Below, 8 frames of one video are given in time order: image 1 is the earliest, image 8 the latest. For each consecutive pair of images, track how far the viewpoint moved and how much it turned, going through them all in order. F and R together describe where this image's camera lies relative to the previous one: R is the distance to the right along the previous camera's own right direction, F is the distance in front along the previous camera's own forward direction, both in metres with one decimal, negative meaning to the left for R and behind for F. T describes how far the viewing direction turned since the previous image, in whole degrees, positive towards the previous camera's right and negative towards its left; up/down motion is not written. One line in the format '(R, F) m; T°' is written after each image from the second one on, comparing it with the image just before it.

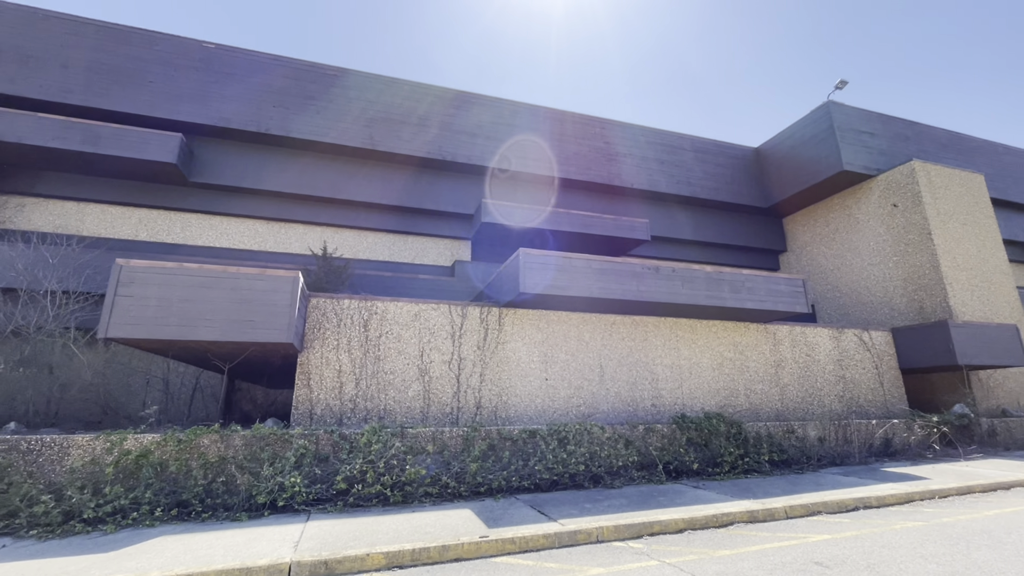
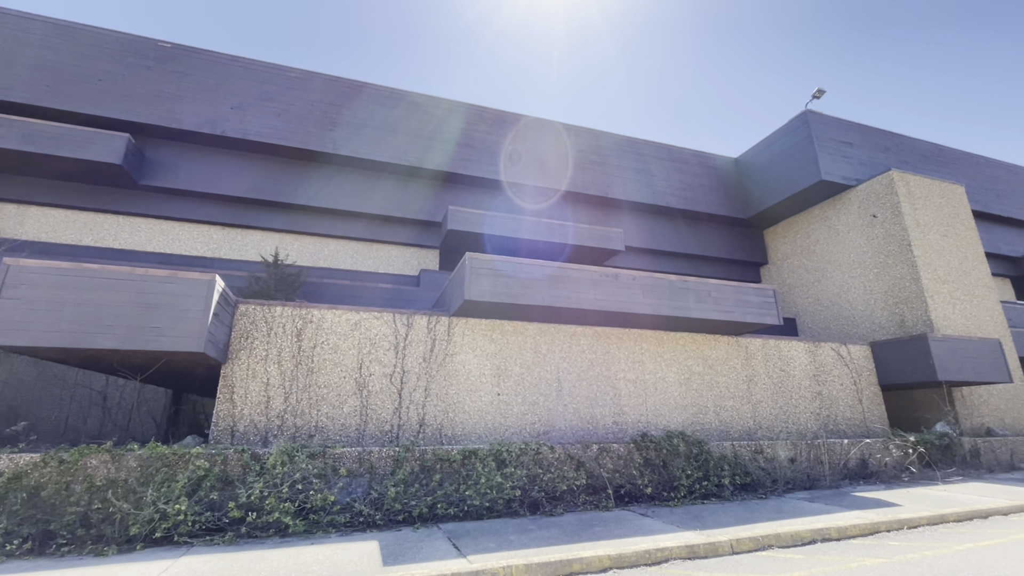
(+0.7, +0.5) m; +1°
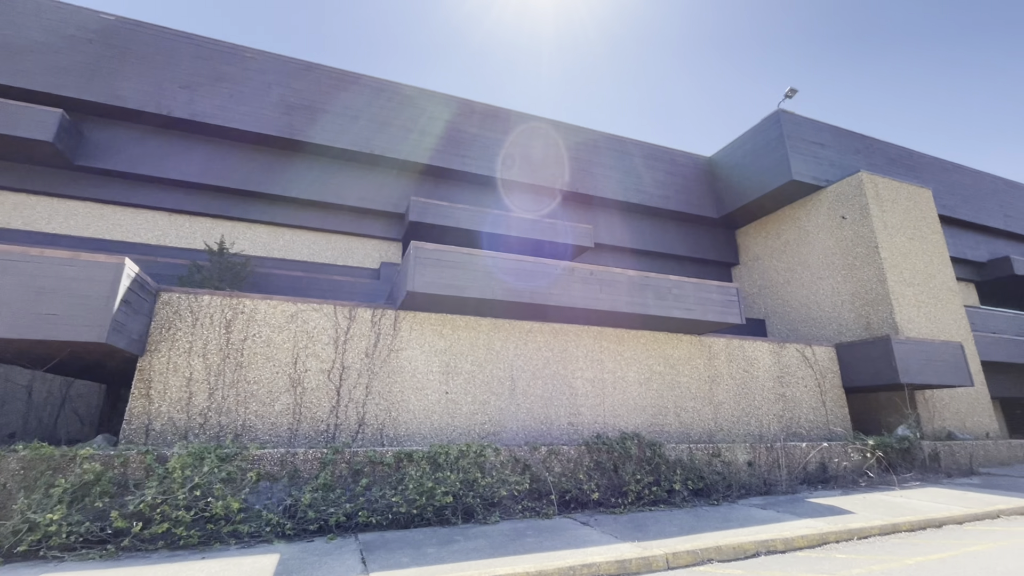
(+0.4, +0.4) m; +2°
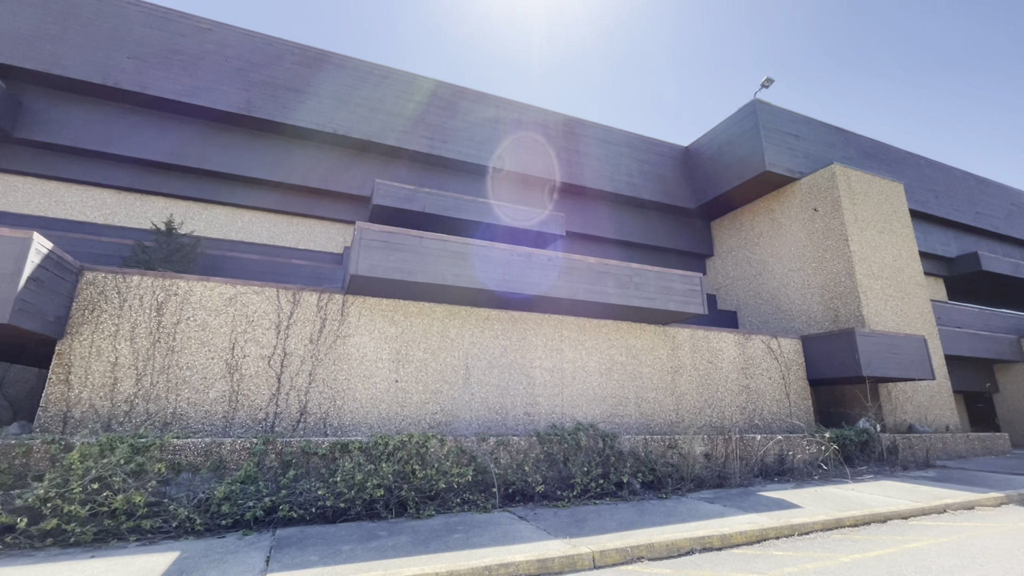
(+0.4, +0.2) m; +2°
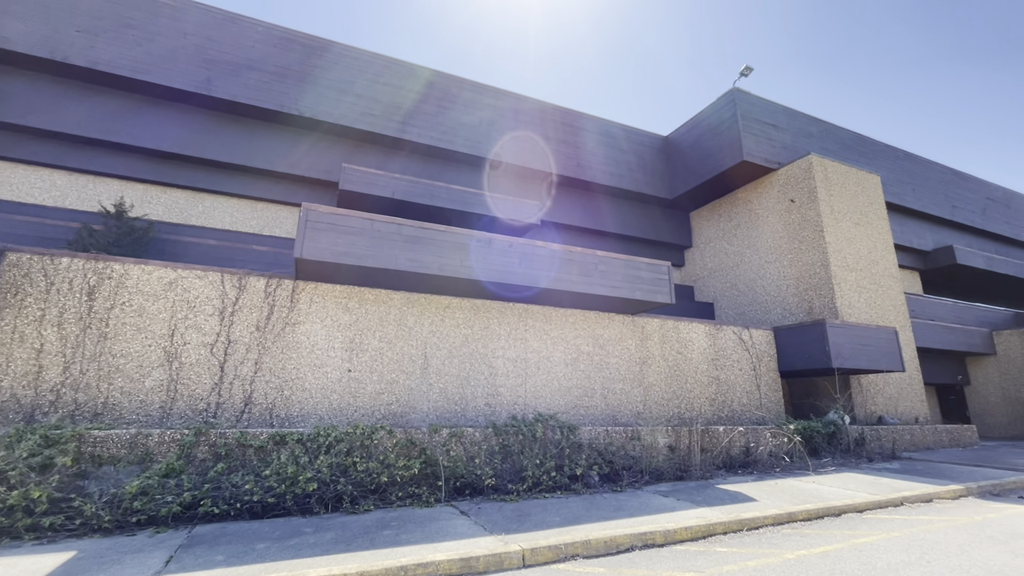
(+0.4, +0.2) m; +1°
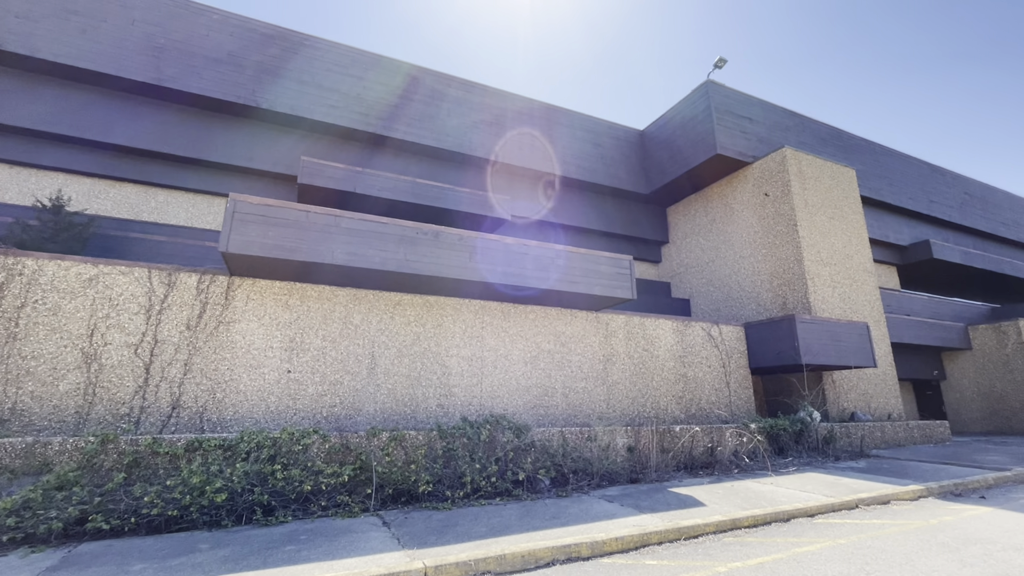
(+0.5, +0.3) m; +1°
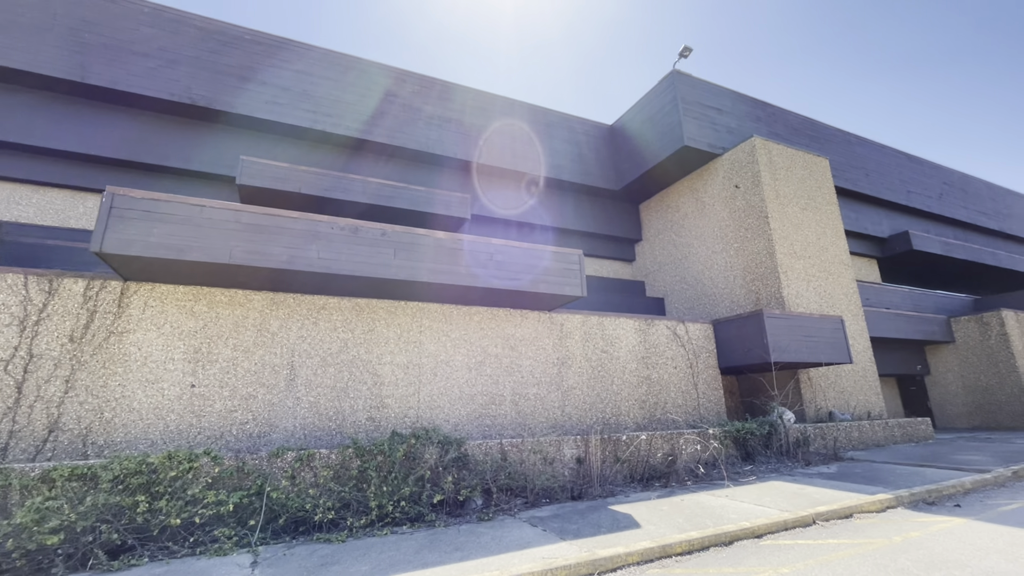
(+0.7, +0.5) m; +1°
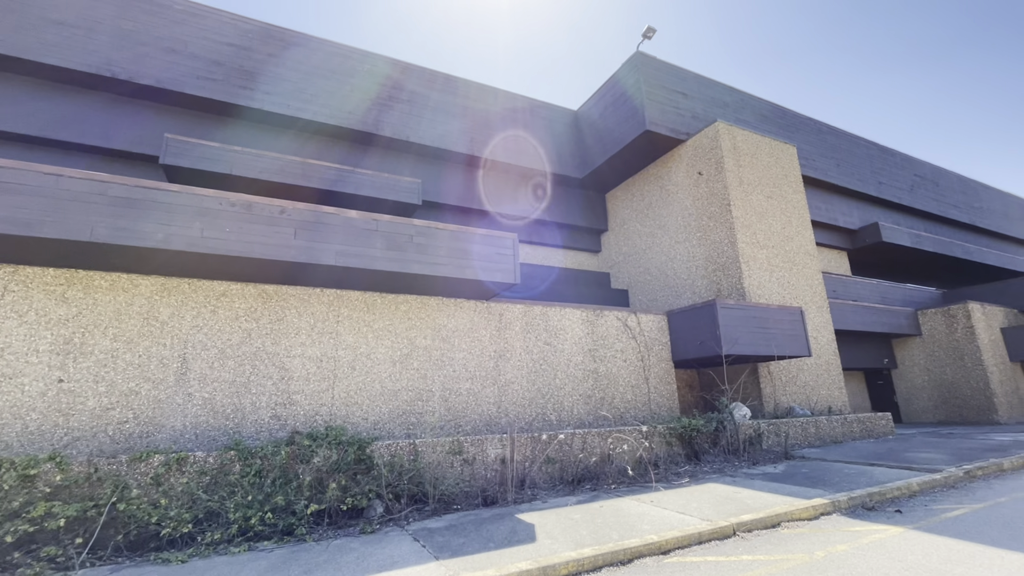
(+0.8, +0.5) m; +1°
